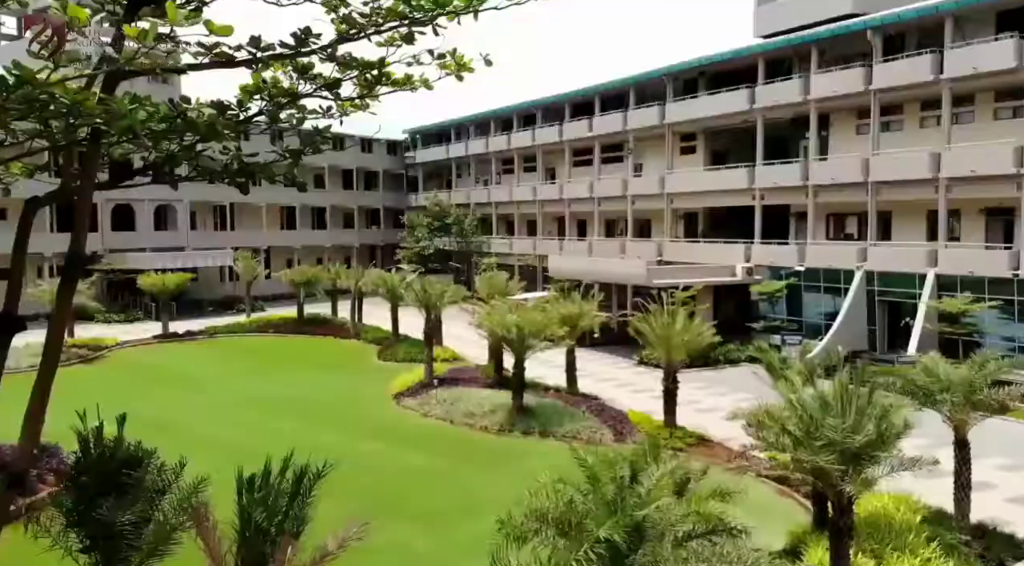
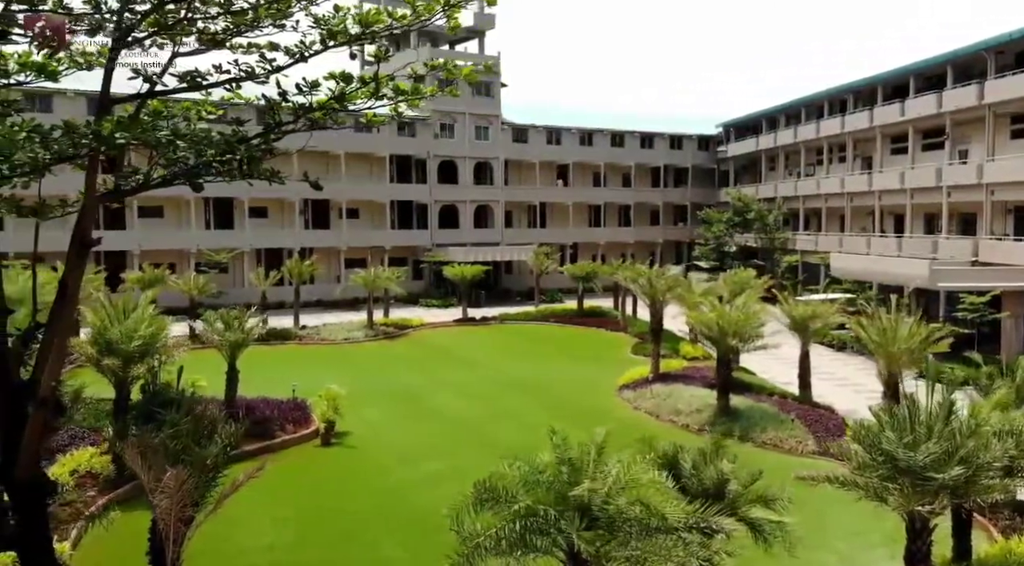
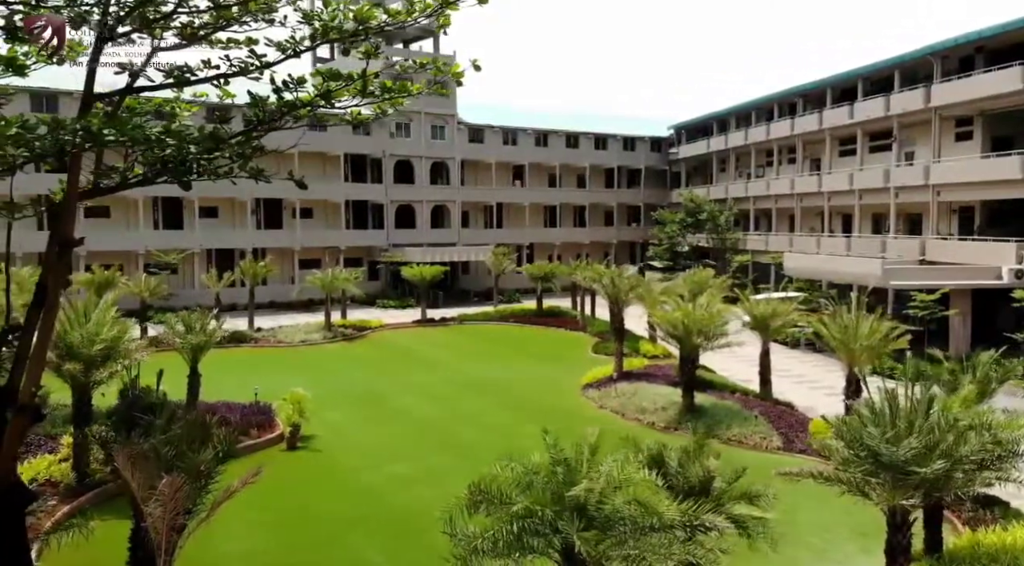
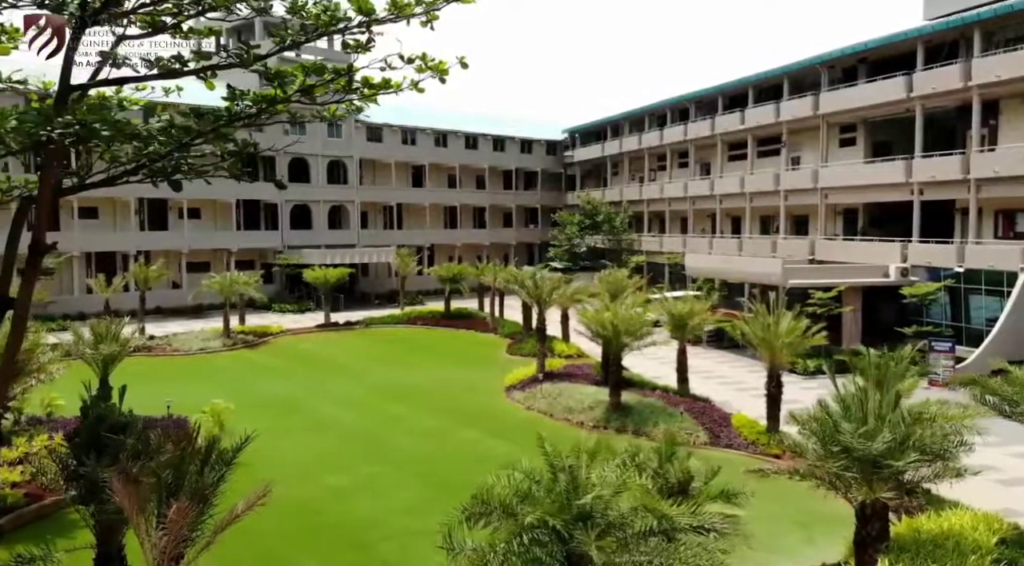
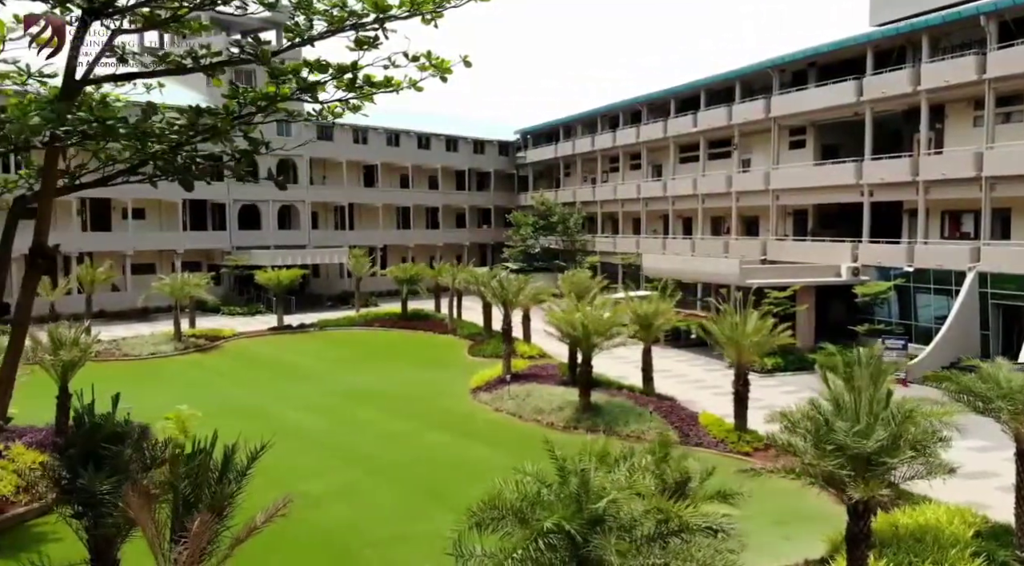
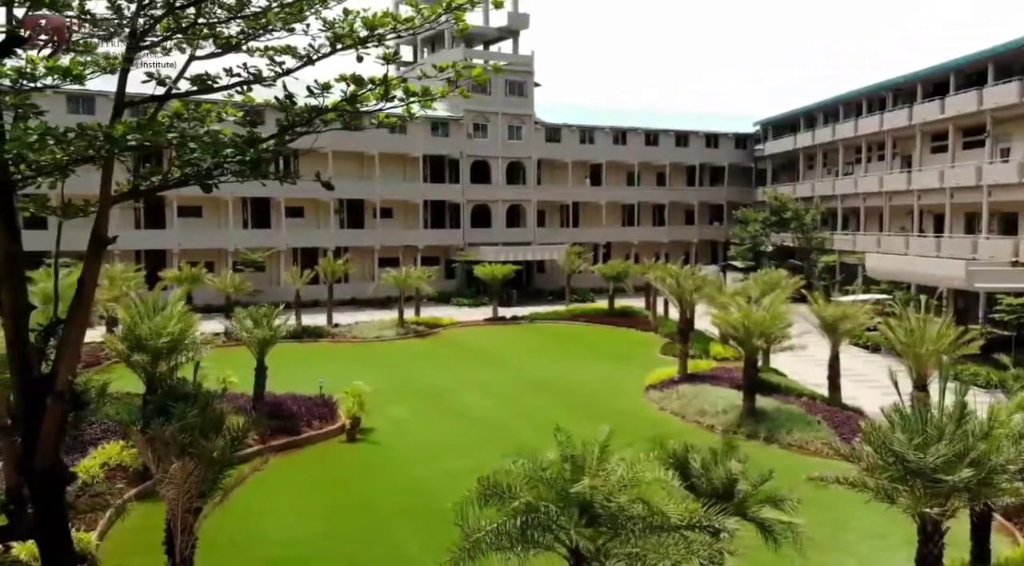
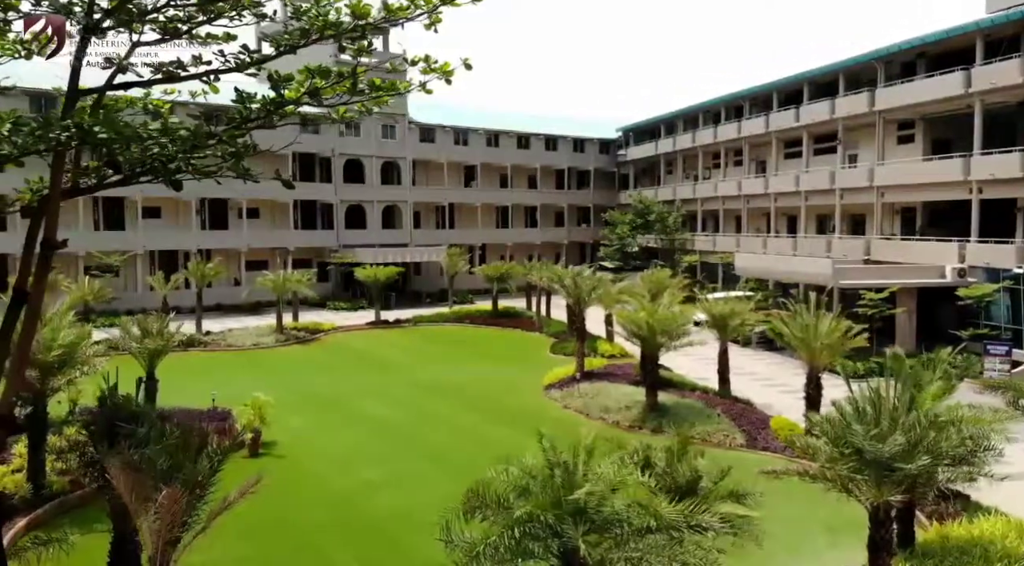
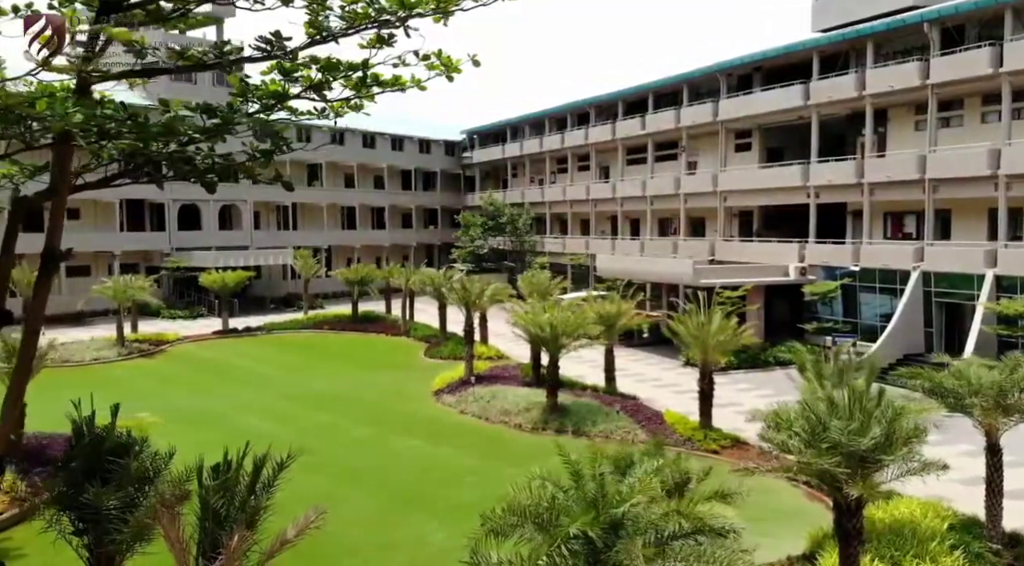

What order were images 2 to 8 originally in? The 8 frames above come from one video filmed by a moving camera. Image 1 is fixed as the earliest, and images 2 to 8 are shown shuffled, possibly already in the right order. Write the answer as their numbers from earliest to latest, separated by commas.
8, 5, 4, 7, 3, 2, 6
